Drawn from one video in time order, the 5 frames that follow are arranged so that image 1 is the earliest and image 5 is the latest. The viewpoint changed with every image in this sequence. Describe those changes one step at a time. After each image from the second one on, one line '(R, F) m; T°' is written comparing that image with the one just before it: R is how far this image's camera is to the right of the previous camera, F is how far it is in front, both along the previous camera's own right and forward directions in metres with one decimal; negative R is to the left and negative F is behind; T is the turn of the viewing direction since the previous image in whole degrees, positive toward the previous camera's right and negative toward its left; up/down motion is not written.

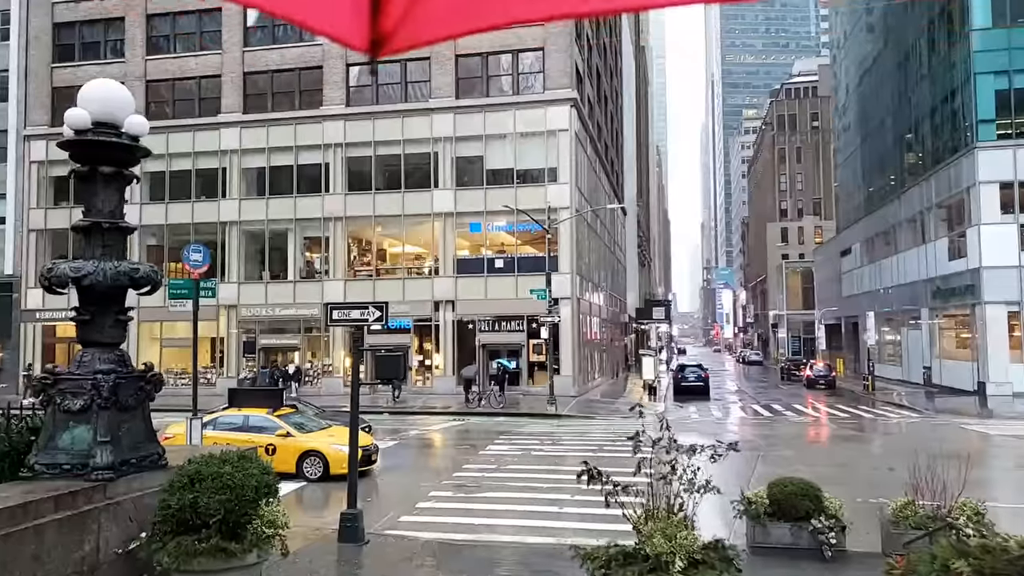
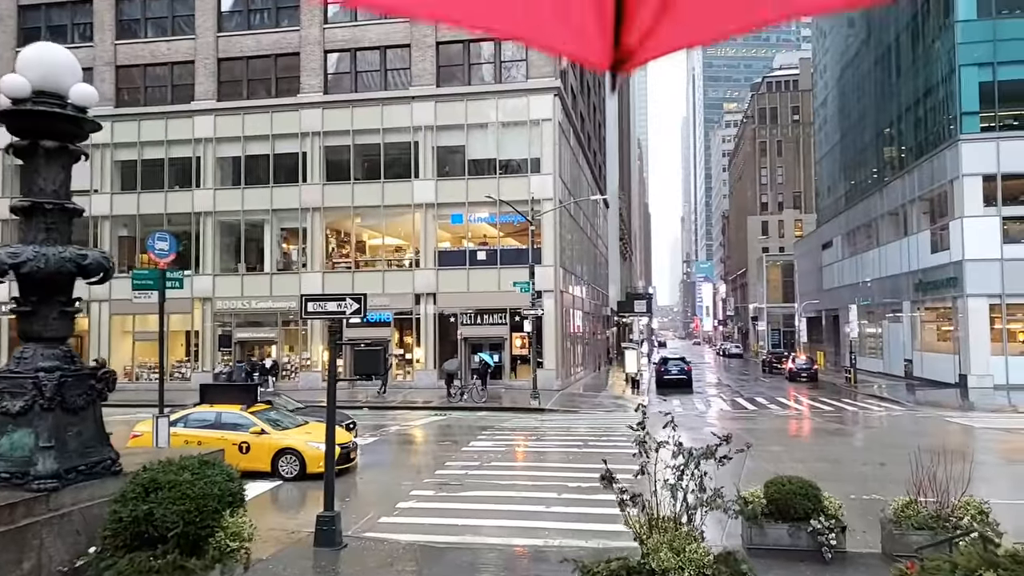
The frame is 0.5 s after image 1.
(-0.1, +0.5) m; +1°
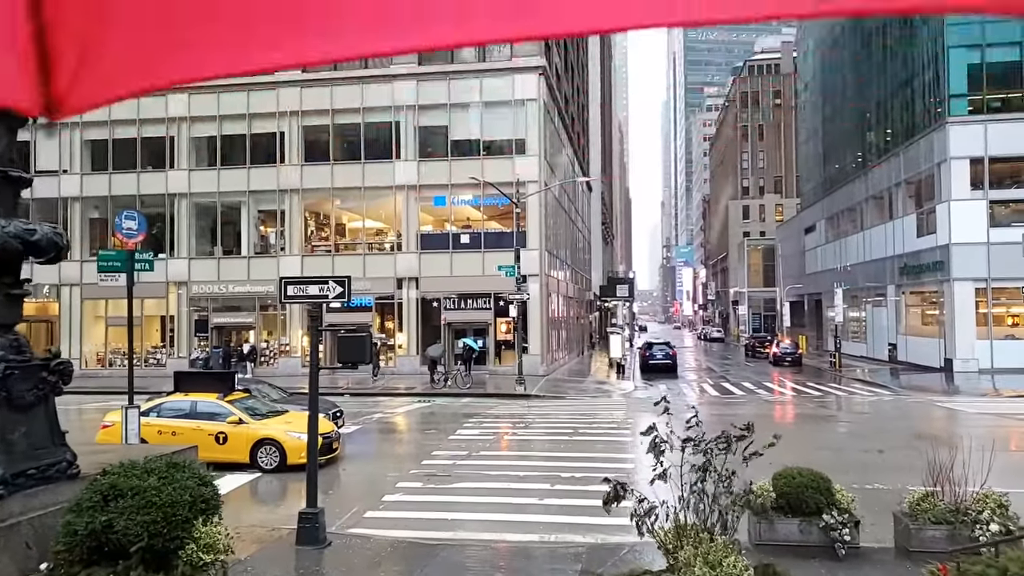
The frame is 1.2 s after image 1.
(-0.2, +0.6) m; +1°
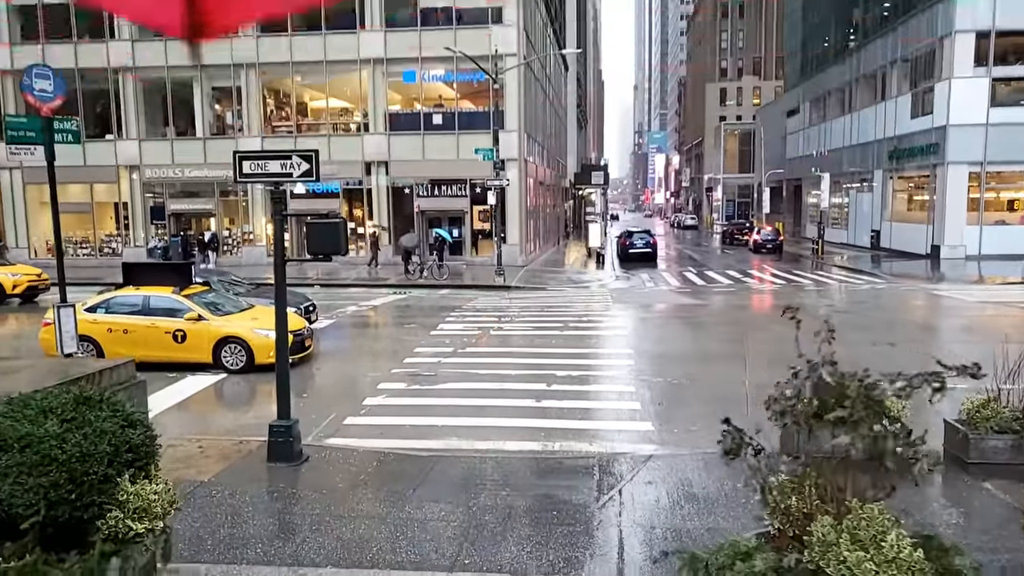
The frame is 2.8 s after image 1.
(-0.3, +1.3) m; +2°
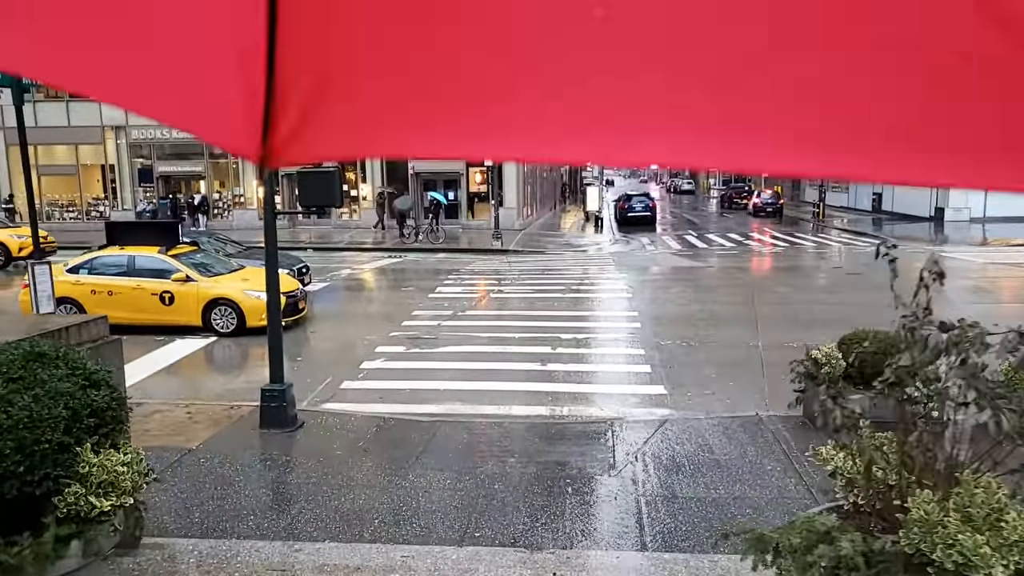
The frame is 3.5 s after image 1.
(-0.1, +0.5) m; 0°
